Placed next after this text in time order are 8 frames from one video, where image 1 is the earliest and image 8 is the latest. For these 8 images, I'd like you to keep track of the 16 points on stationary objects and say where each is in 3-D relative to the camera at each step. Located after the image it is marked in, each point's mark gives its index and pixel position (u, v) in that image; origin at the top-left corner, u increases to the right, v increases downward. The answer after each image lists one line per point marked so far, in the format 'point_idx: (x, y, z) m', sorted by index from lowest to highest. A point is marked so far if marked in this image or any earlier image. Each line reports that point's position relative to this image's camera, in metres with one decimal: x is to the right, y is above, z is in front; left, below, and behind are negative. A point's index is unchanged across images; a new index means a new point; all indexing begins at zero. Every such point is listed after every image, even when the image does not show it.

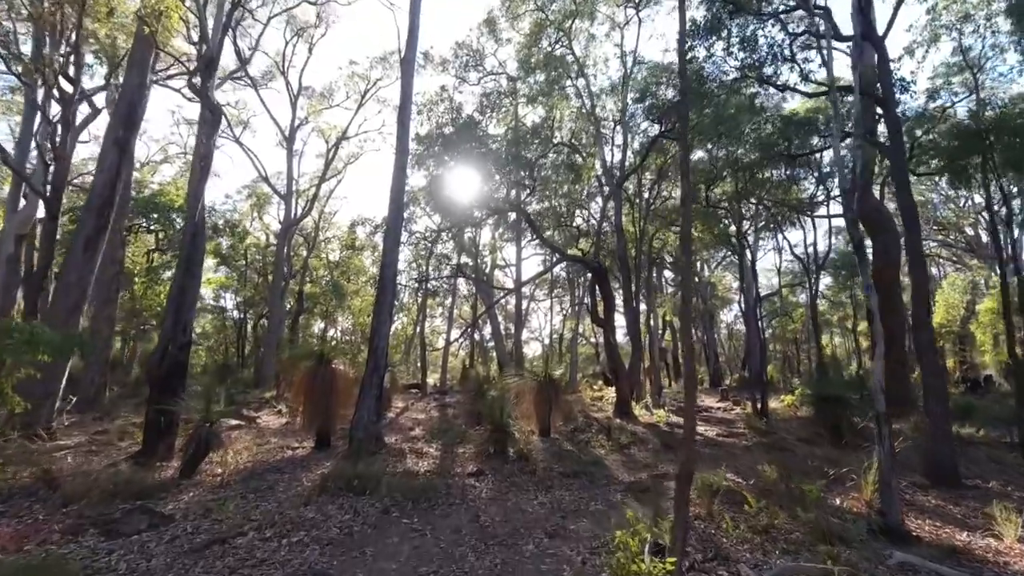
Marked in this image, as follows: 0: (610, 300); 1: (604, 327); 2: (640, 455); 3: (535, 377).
0: (+2.7, -0.3, +15.6) m
1: (+2.6, -1.1, +15.9) m
2: (+2.3, -3.0, +10.0) m
3: (+0.4, -1.8, +11.3) m
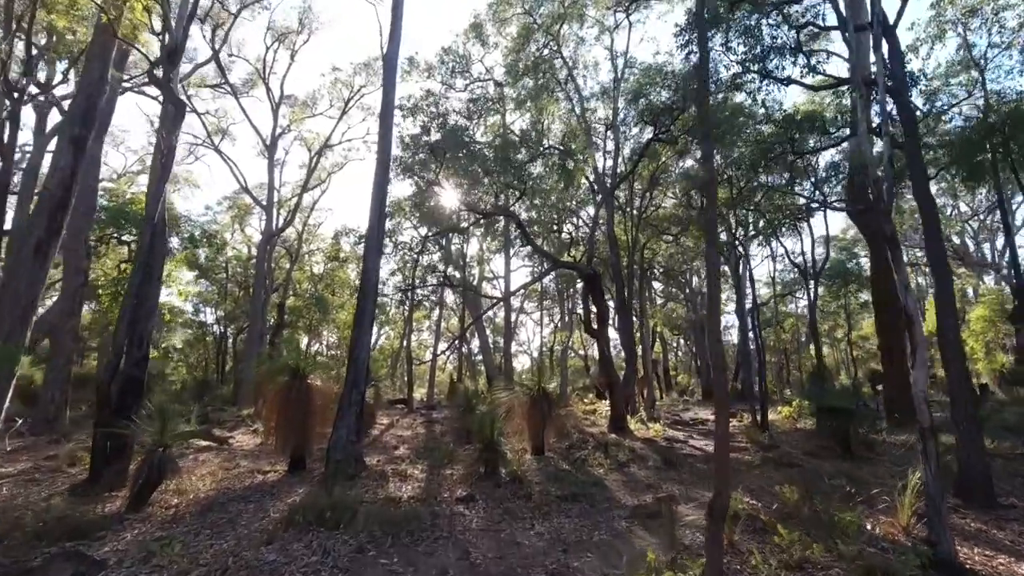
0: (+2.5, -0.6, +15.0) m
1: (+2.4, -1.3, +15.2) m
2: (+2.1, -3.1, +9.3) m
3: (+0.3, -2.0, +10.6) m
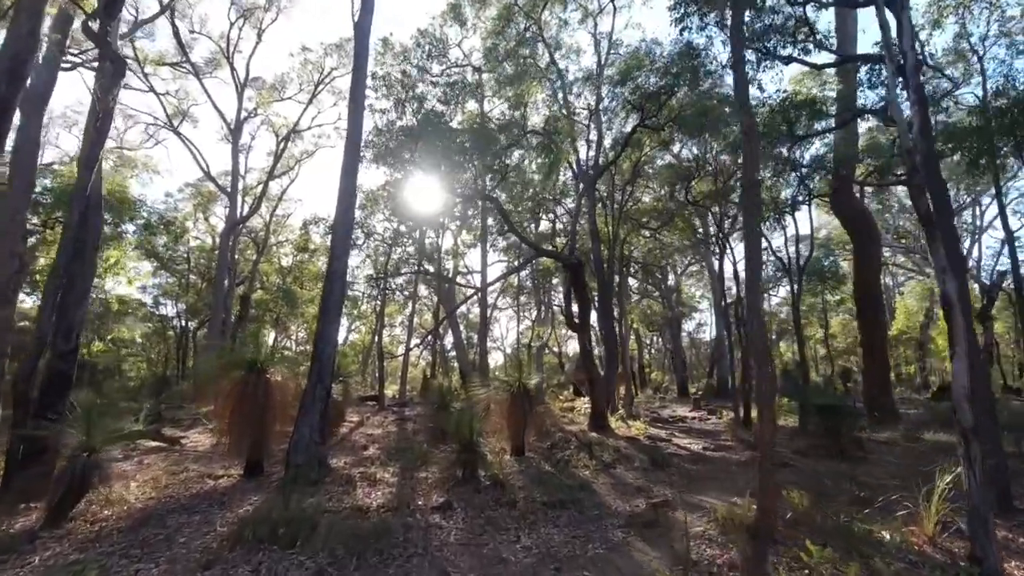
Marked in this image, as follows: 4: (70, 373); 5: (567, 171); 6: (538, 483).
0: (+1.9, -0.4, +14.4) m
1: (+1.8, -1.1, +14.7) m
2: (+1.8, -2.9, +8.8) m
3: (-0.1, -1.8, +9.9) m
4: (-5.5, -1.1, +6.9) m
5: (+1.7, +3.6, +16.8) m
6: (+0.3, -2.6, +7.4) m
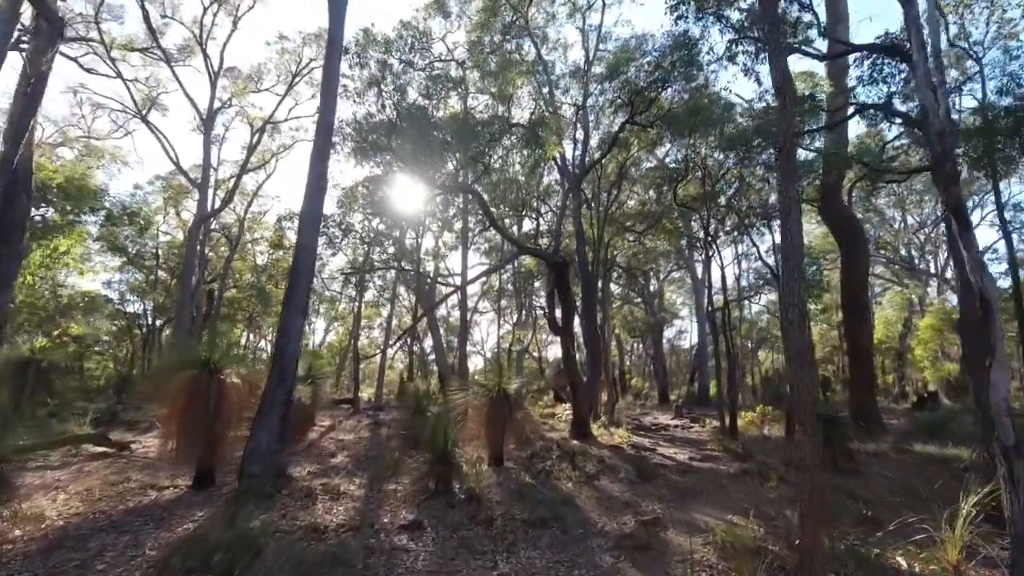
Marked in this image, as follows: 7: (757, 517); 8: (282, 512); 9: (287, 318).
0: (+1.4, -0.4, +13.9) m
1: (+1.3, -1.2, +14.1) m
2: (+1.5, -2.9, +8.2) m
3: (-0.5, -1.7, +9.3) m
4: (-5.7, -0.9, +6.2) m
5: (+1.2, +3.5, +16.3) m
6: (+0.1, -2.6, +6.8) m
7: (+2.8, -2.6, +6.3) m
8: (-2.4, -2.3, +5.8) m
9: (-3.1, -0.4, +7.7) m
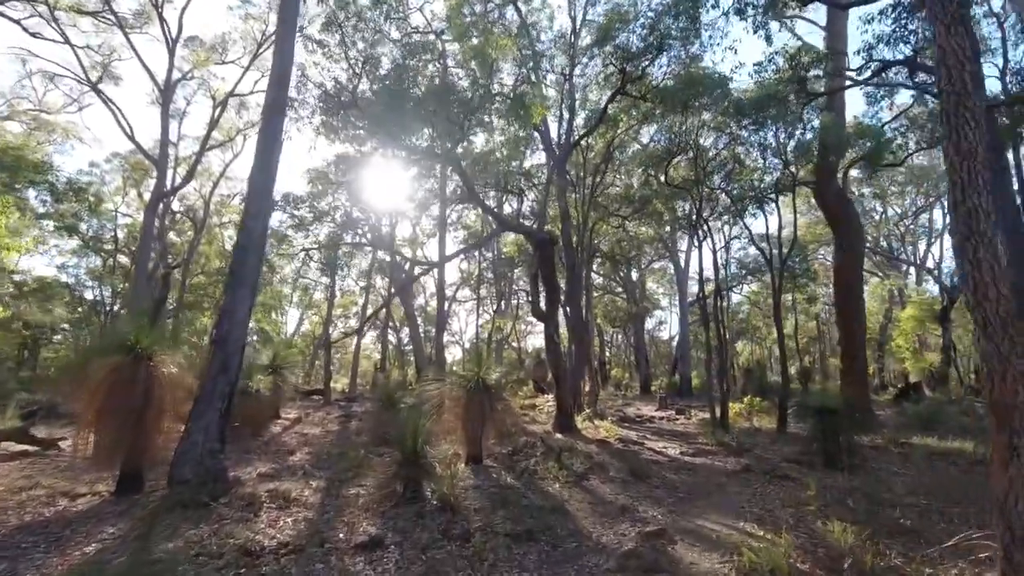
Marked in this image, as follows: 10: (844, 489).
0: (+1.0, 0.0, +12.9) m
1: (+0.8, -0.8, +13.2) m
2: (+1.2, -2.7, +7.3) m
3: (-0.7, -1.4, +8.4) m
4: (-5.9, -0.6, +5.0) m
5: (+0.7, +3.9, +15.3) m
6: (-0.1, -2.3, +5.9) m
7: (+2.6, -2.3, +5.5) m
8: (-2.5, -2.0, +4.7) m
9: (-3.3, -0.1, +6.6) m
10: (+4.2, -2.5, +7.0) m
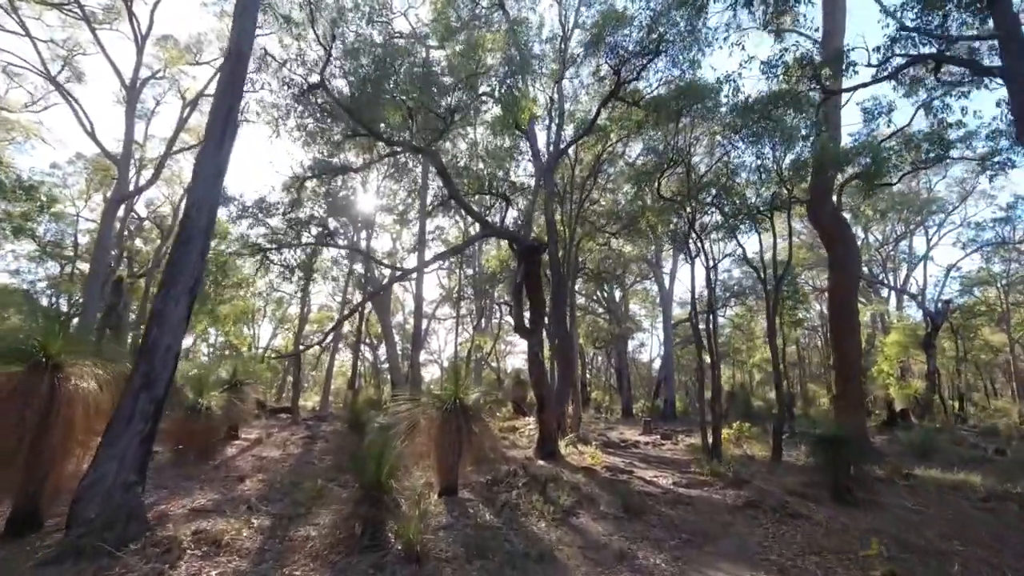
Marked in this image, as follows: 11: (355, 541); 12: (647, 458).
0: (+0.6, -0.4, +12.1) m
1: (+0.4, -1.1, +12.4) m
2: (+1.0, -2.8, +6.4) m
3: (-1.0, -1.5, +7.4) m
4: (-6.0, -0.5, +3.9) m
5: (+0.3, +3.5, +14.6) m
6: (-0.3, -2.3, +4.9) m
7: (+2.4, -2.4, +4.6) m
8: (-2.7, -2.0, +3.7) m
9: (-3.5, -0.1, +5.6) m
10: (+3.9, -2.7, +6.2) m
11: (-1.4, -2.2, +4.9) m
12: (+3.3, -4.1, +13.6) m
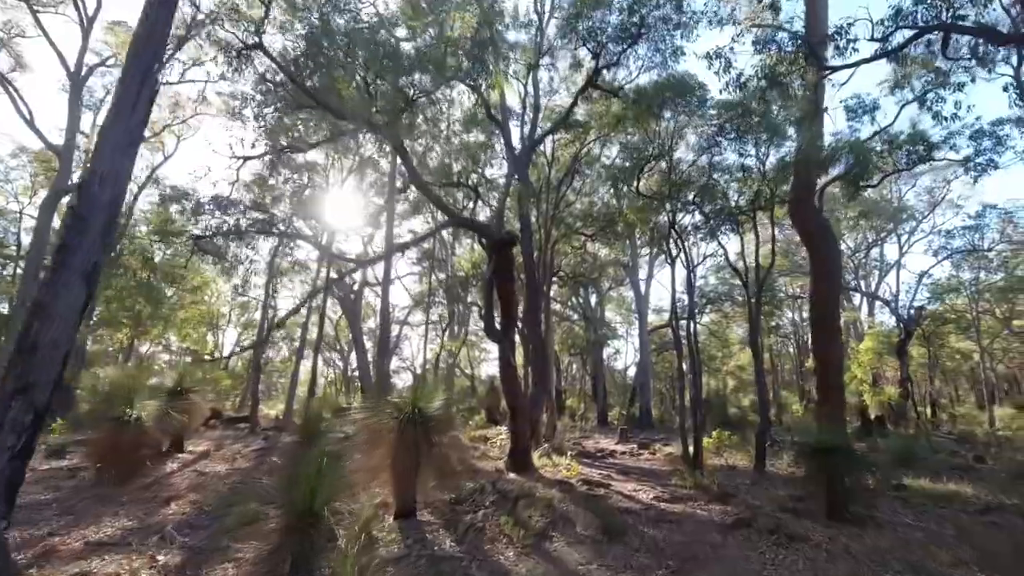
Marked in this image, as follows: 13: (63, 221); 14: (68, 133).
0: (0.0, -0.3, +11.3) m
1: (-0.2, -1.1, +11.5) m
2: (+0.6, -2.7, +5.6) m
3: (-1.4, -1.5, +6.5) m
4: (-6.2, -0.3, +2.8) m
5: (-0.4, +3.5, +13.8) m
6: (-0.6, -2.2, +4.1) m
7: (+2.1, -2.3, +3.9) m
8: (-2.9, -1.8, +2.8) m
9: (-3.8, 0.0, +4.6) m
10: (+3.6, -2.7, +5.5) m
11: (-1.7, -2.1, +4.0) m
12: (+2.6, -4.2, +12.9) m
13: (-3.9, +0.7, +4.9) m
14: (-14.9, +5.2, +18.8) m
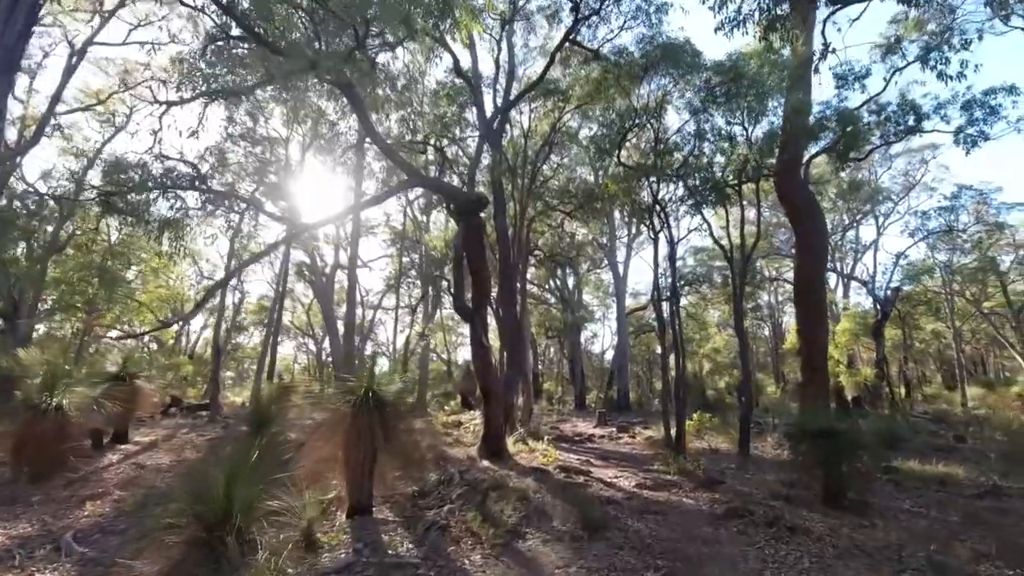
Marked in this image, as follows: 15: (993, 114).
0: (-0.5, +0.1, +10.5) m
1: (-0.7, -0.6, +10.7) m
2: (+0.3, -2.4, +4.9) m
3: (-1.7, -1.1, +5.7) m
4: (-6.4, -0.1, +1.8) m
5: (-1.0, +4.1, +12.9) m
6: (-0.8, -1.9, +3.3) m
7: (+1.9, -2.0, +3.2) m
8: (-3.1, -1.6, +1.9) m
9: (-4.0, +0.3, +3.7) m
10: (+3.3, -2.3, +4.9) m
11: (-1.9, -1.8, +3.2) m
12: (+2.0, -3.7, +12.3) m
13: (-4.1, +1.0, +3.9) m
14: (-15.7, +5.9, +17.2) m
15: (+10.6, +3.8, +12.3) m
